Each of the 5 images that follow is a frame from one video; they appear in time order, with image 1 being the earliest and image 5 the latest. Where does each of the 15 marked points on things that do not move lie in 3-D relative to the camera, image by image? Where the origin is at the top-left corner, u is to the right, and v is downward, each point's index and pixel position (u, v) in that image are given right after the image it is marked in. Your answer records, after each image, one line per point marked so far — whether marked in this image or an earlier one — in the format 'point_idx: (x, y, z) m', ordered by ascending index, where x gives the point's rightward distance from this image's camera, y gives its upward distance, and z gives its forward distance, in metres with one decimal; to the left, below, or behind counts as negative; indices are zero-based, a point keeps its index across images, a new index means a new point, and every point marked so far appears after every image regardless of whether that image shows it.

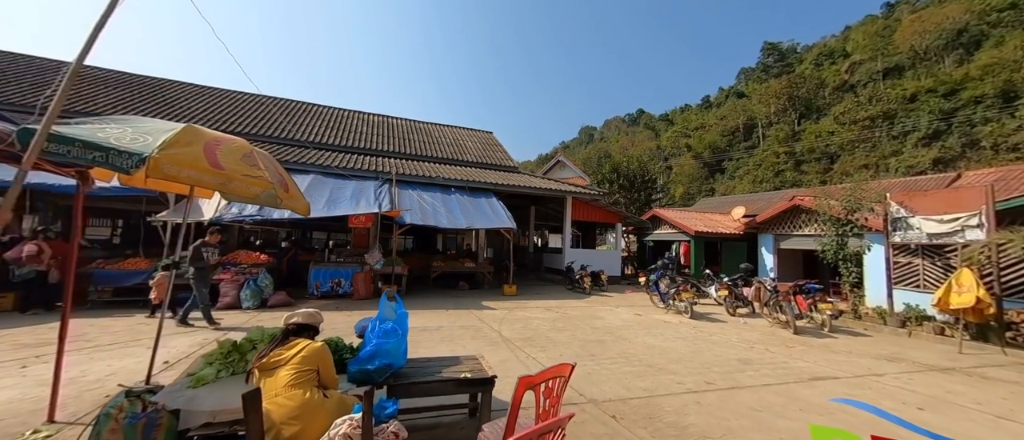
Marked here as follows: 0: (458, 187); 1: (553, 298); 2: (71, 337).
0: (-1.8, +1.1, +11.7) m
1: (+1.0, -2.1, +9.6) m
2: (-5.7, -1.5, +4.7) m
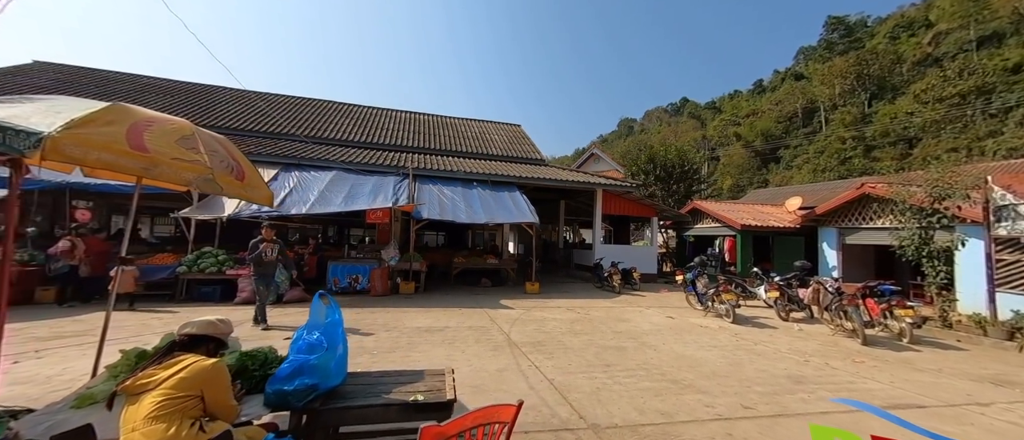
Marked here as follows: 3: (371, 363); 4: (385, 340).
0: (-1.1, +1.2, +11.3) m
1: (+1.6, -1.9, +8.9) m
2: (-5.6, -1.4, +4.8) m
3: (-1.6, -1.6, +4.0) m
4: (-1.7, -1.6, +4.8) m
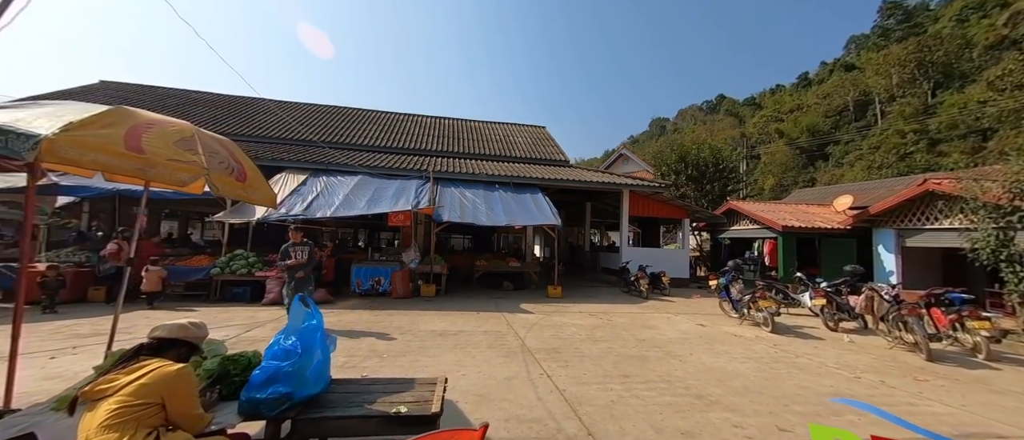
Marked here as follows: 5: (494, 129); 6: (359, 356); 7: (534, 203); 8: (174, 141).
0: (-0.3, +1.1, +11.2) m
1: (+2.1, -1.9, +8.6) m
2: (-5.4, -1.5, +5.0) m
3: (-1.5, -1.6, +4.0) m
4: (-1.5, -1.6, +4.8) m
5: (-1.0, +4.3, +17.3) m
6: (-1.8, -1.6, +4.2) m
7: (+0.6, +0.5, +10.2) m
8: (-2.3, +0.5, +2.4) m
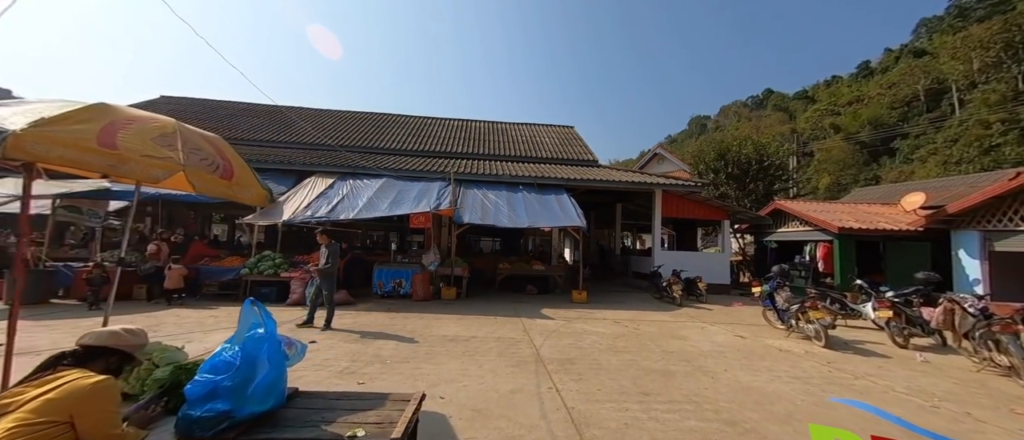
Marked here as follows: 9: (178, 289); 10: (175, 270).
0: (+0.4, +1.1, +10.9) m
1: (+2.6, -2.0, +8.0) m
2: (-5.2, -1.5, +5.2) m
3: (-1.4, -1.6, +3.8) m
4: (-1.4, -1.6, +4.6) m
5: (+0.4, +4.2, +17.0) m
6: (-1.7, -1.6, +4.1) m
7: (+1.3, +0.4, +9.8) m
8: (-2.4, +0.5, +2.4) m
9: (-6.5, -1.4, +7.1) m
10: (-6.5, -1.0, +7.0) m
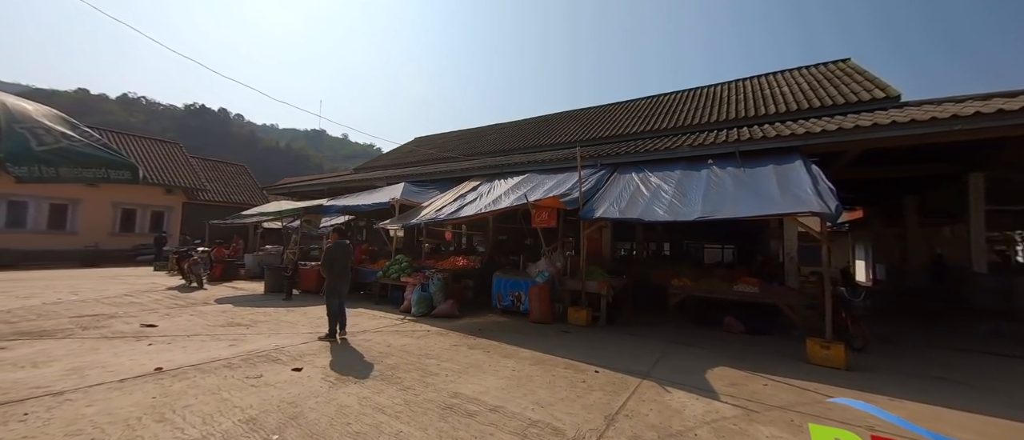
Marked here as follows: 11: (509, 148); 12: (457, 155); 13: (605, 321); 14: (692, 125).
0: (+3.9, +1.2, +6.8) m
1: (+4.0, -1.6, +3.1) m
2: (-3.9, -1.6, +5.7) m
3: (-1.8, -1.4, +2.2) m
4: (-1.2, -1.5, +2.8) m
5: (+7.6, +4.3, +11.8) m
6: (-1.8, -1.5, +2.6) m
7: (+4.0, +0.7, +5.4) m
8: (-3.5, +0.6, +1.8) m
9: (-3.7, -1.5, +8.0) m
10: (-3.8, -1.1, +8.0) m
11: (-0.1, +2.5, +12.6) m
12: (-2.1, +2.5, +13.8) m
13: (+1.5, -1.7, +6.0) m
14: (+5.0, +2.6, +9.9) m
